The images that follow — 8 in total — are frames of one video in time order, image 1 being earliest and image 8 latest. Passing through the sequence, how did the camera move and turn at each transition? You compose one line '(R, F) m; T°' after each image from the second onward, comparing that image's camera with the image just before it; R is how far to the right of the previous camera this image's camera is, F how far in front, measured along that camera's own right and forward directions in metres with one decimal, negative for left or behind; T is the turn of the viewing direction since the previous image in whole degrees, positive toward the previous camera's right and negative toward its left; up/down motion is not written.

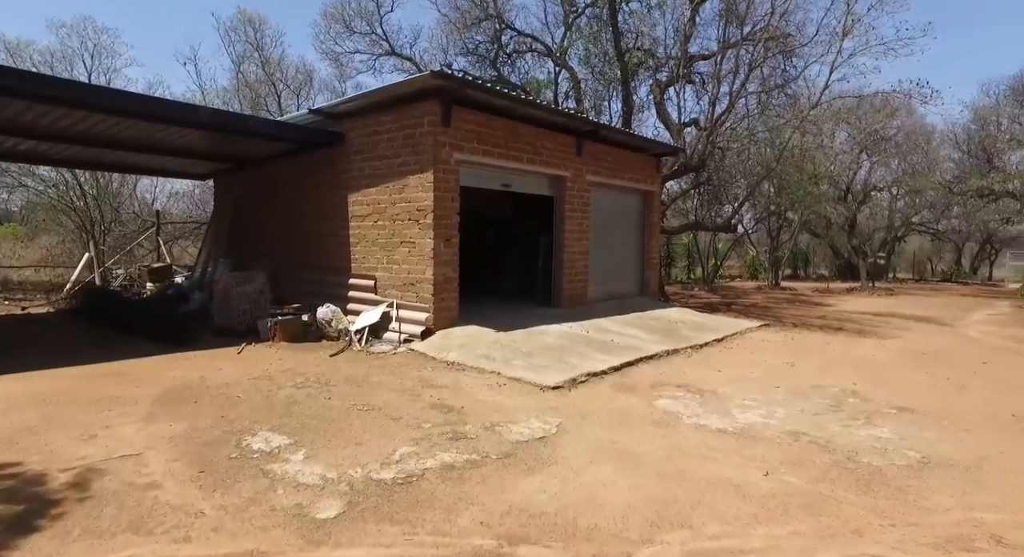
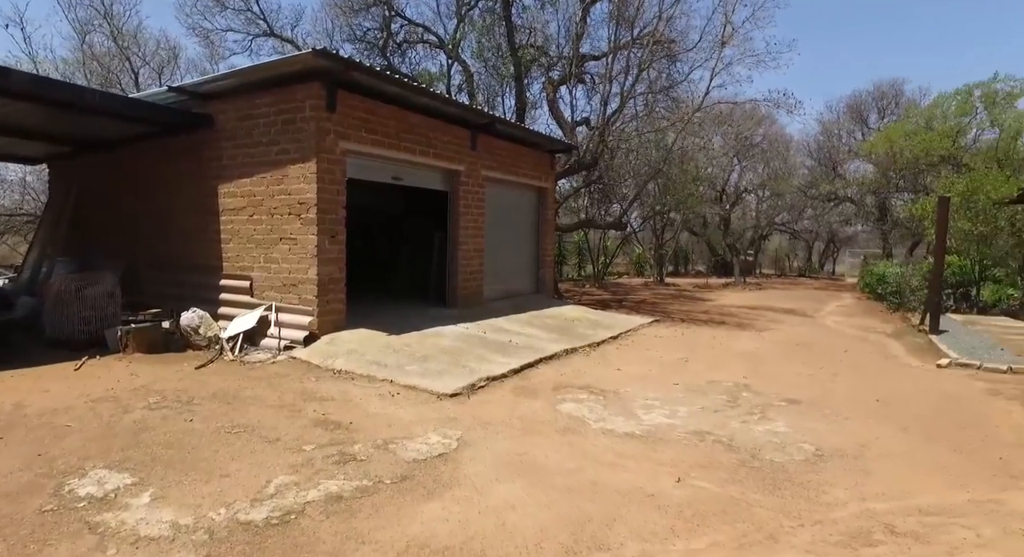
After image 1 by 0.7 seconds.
(0.0, +0.4) m; +9°
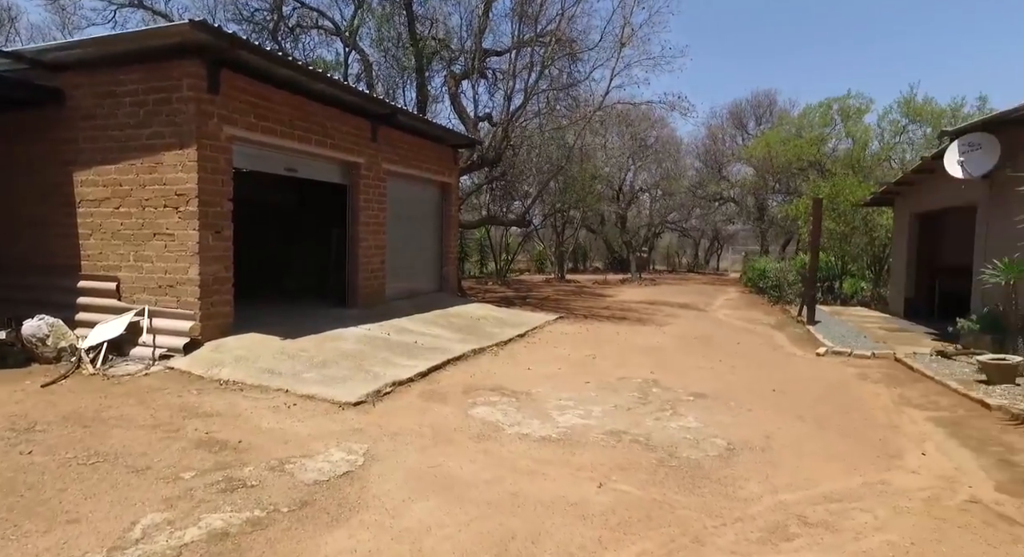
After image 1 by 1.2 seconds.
(-0.1, +0.3) m; +8°
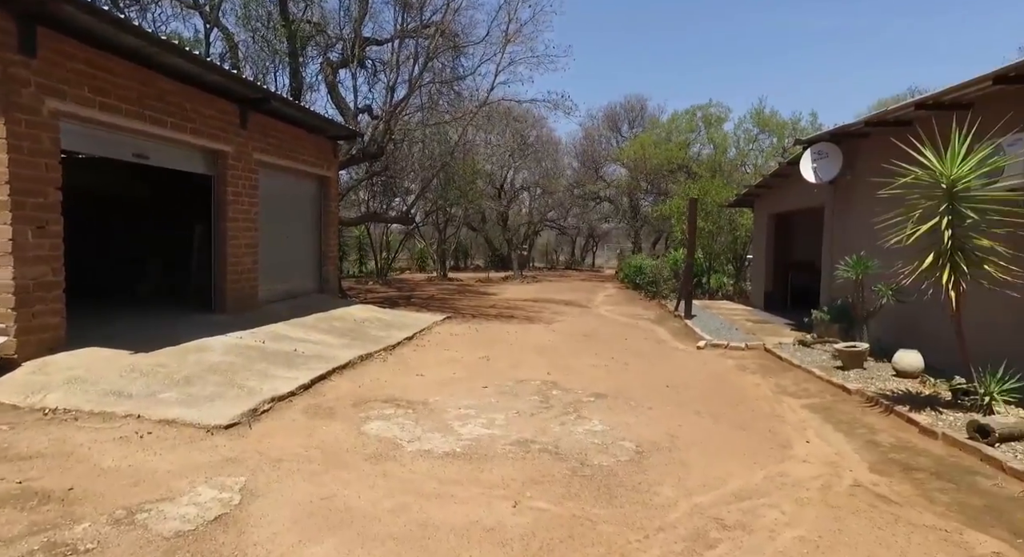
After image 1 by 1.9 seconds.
(-0.1, +0.4) m; +10°
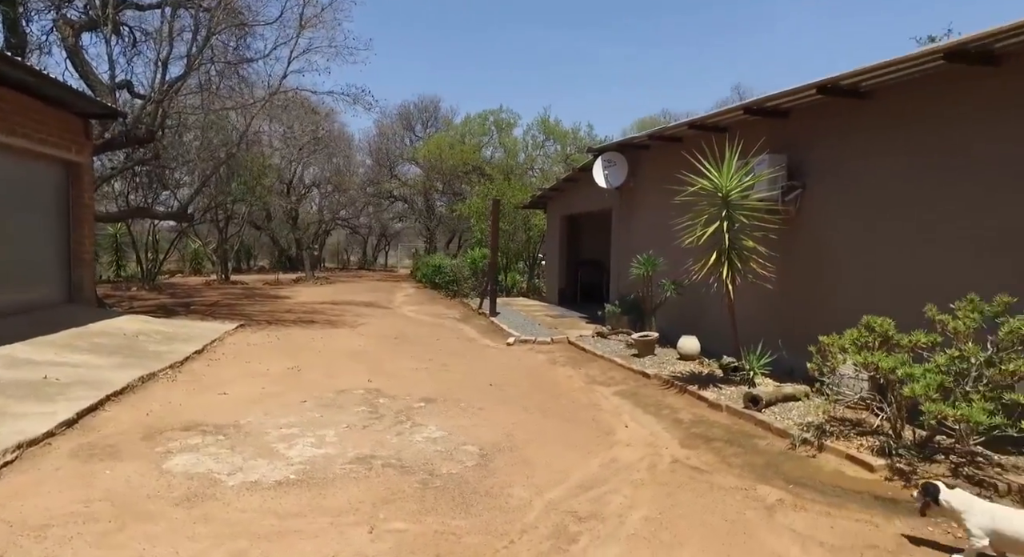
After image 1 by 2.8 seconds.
(-0.3, +0.2) m; +18°
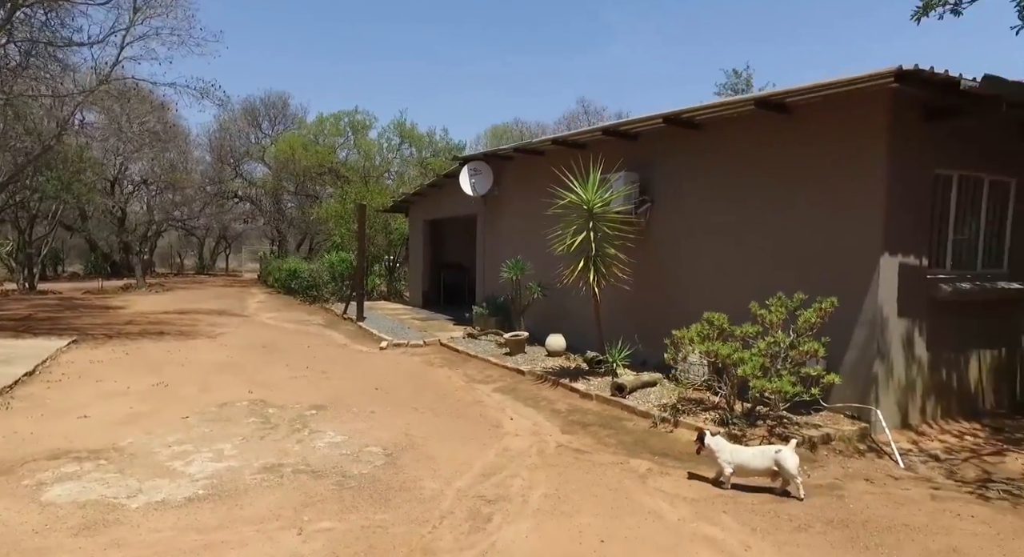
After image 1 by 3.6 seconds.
(-0.4, -0.5) m; +13°
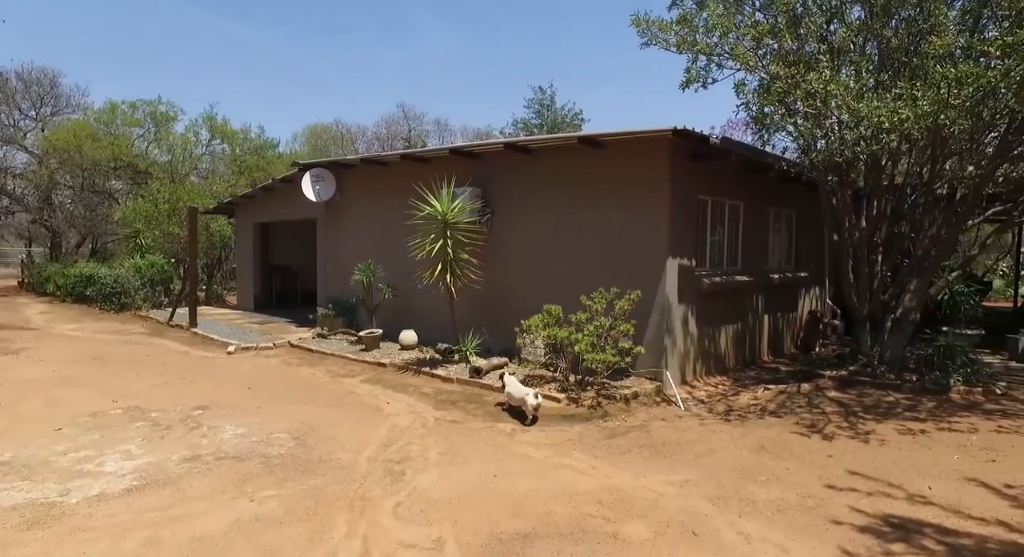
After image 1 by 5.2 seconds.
(-0.7, -1.2) m; +16°
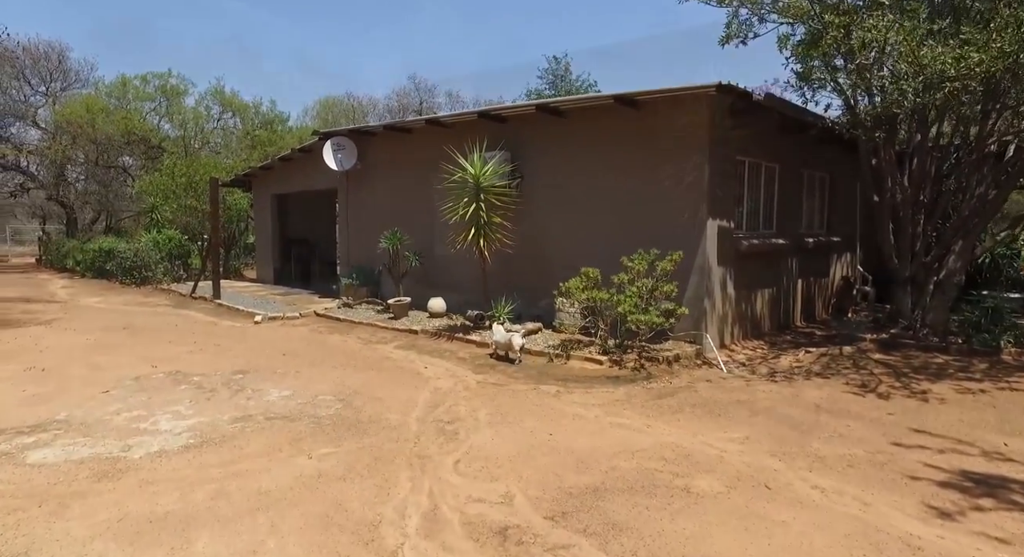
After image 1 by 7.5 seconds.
(-0.4, +0.1) m; -1°
